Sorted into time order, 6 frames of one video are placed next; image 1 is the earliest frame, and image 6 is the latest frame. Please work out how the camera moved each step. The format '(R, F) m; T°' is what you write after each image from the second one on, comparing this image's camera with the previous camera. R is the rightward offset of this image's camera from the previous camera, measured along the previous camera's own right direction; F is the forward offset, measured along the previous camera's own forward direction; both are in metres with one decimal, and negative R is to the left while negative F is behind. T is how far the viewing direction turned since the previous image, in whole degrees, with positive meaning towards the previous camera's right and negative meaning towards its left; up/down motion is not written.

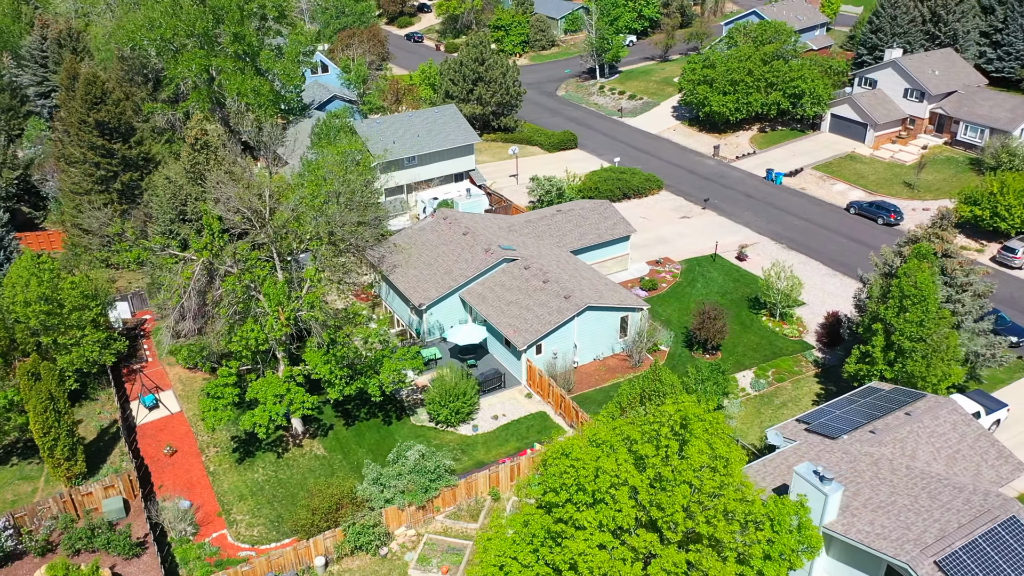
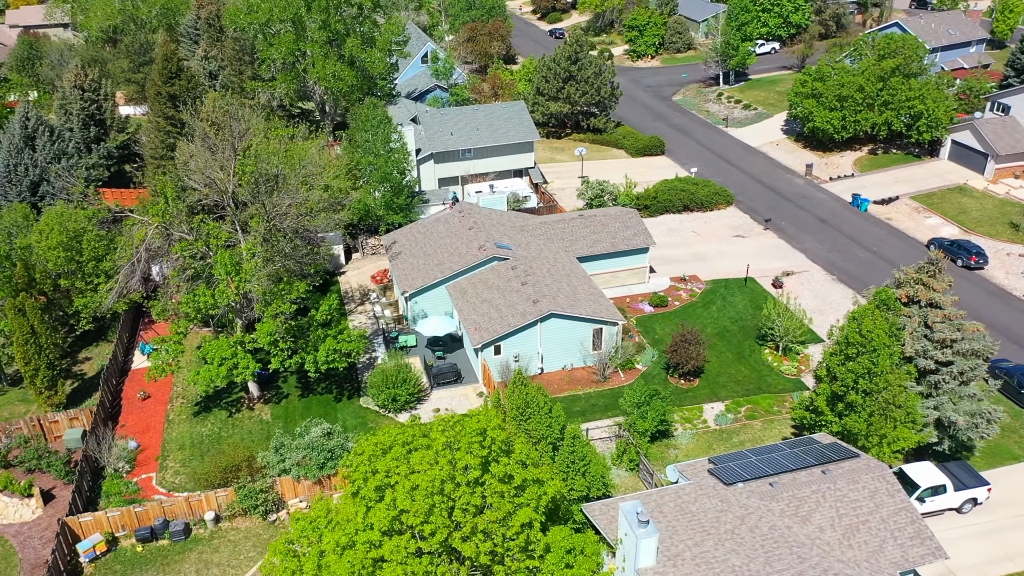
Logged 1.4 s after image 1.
(+7.9, +0.9) m; -13°
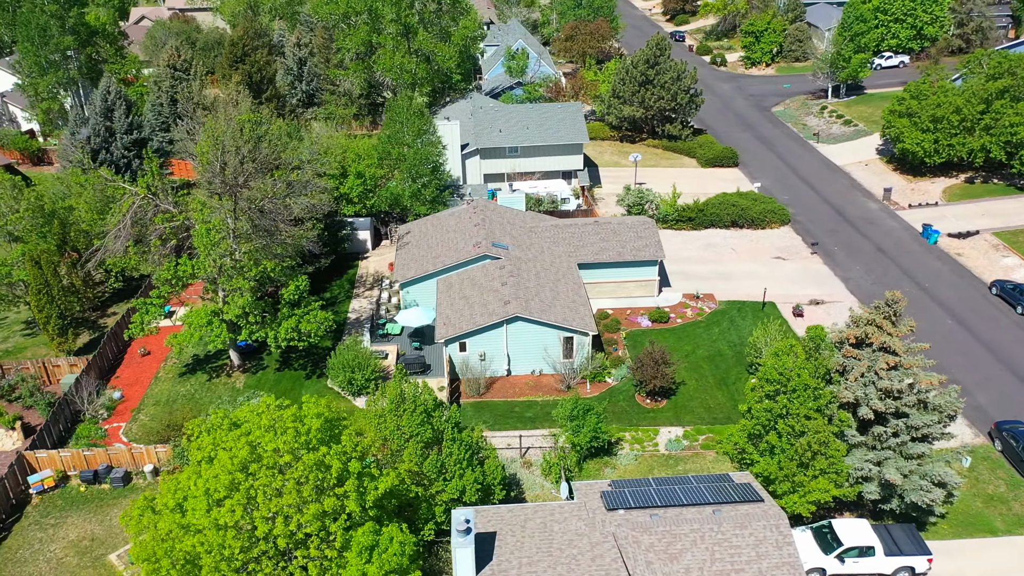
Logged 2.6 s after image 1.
(+6.7, +0.7) m; -11°
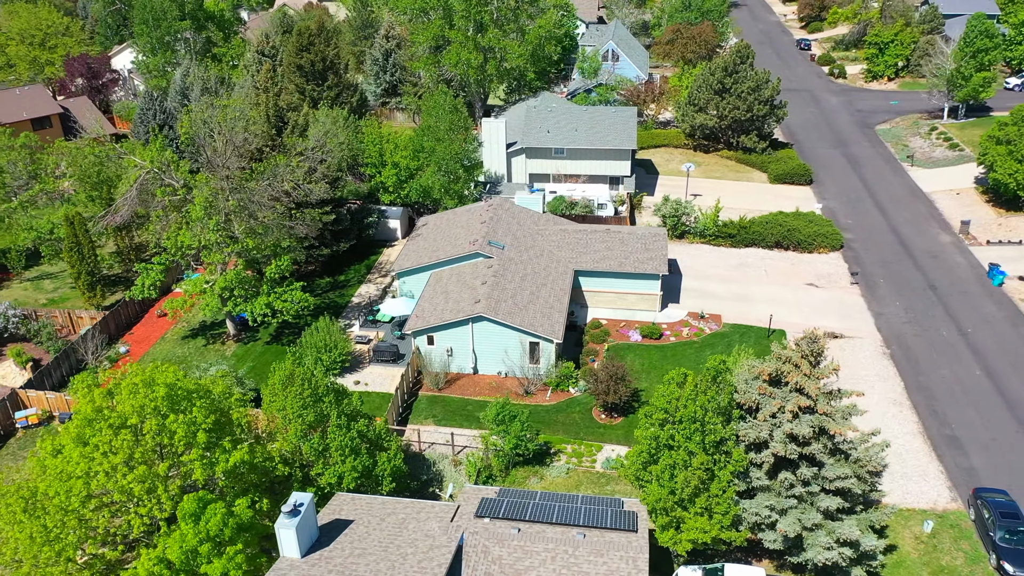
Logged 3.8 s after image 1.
(+6.7, +0.6) m; -11°
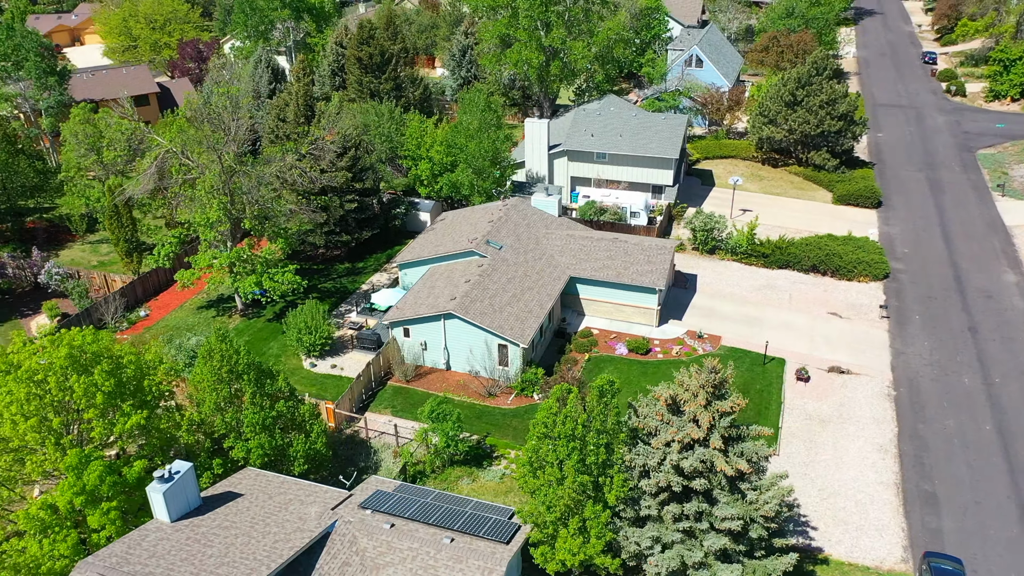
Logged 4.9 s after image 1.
(+6.0, +0.5) m; -10°
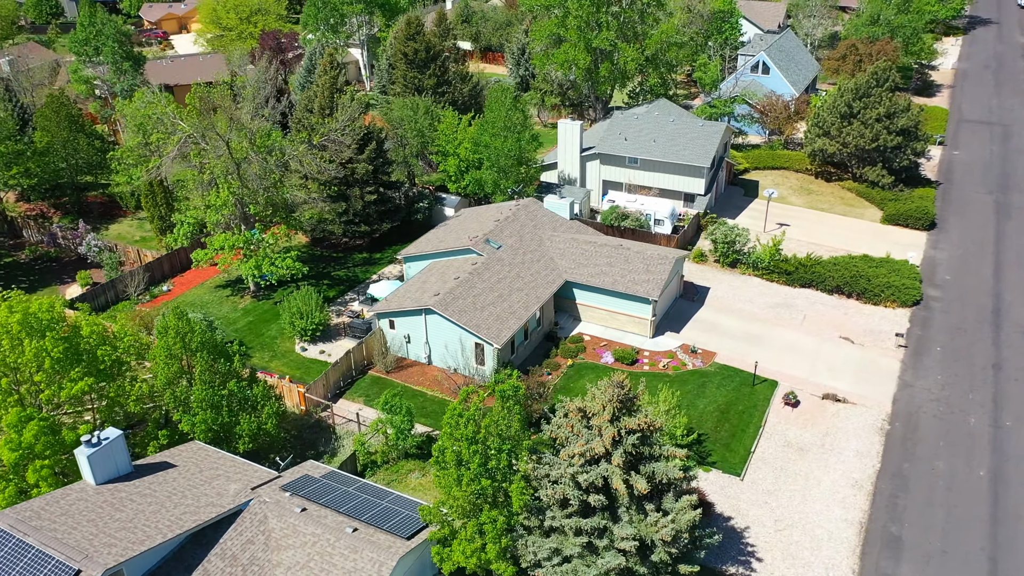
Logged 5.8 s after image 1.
(+4.6, +0.3) m; -7°
